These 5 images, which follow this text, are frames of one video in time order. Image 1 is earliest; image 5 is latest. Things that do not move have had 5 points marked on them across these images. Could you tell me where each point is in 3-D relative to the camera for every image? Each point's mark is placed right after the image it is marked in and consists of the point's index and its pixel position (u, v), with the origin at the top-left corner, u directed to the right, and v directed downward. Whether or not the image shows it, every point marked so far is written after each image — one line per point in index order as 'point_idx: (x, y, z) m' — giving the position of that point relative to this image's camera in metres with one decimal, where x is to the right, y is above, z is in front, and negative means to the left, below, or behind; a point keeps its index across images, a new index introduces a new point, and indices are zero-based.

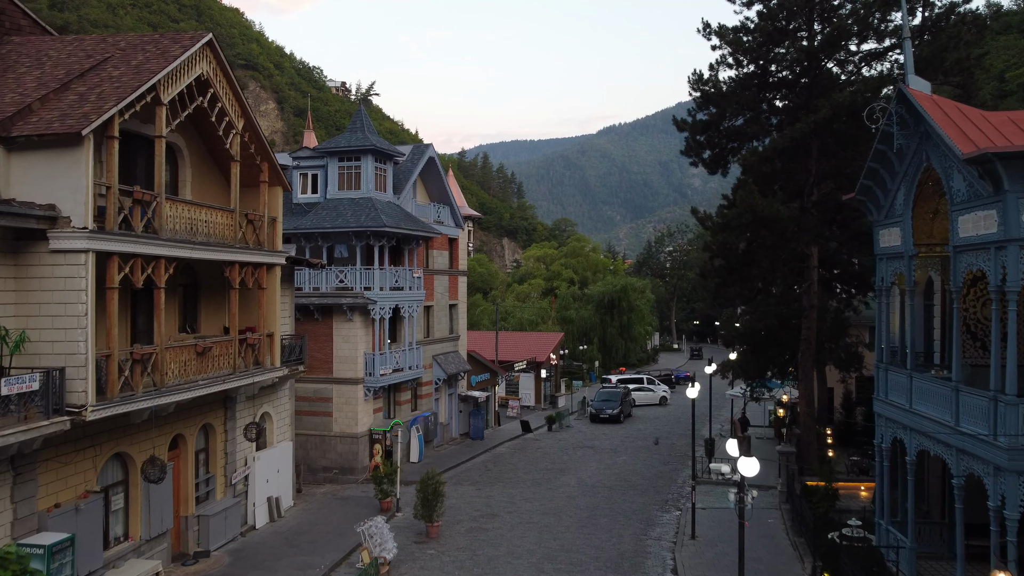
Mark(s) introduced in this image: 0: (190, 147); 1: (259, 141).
0: (-5.1, +2.2, +12.3) m
1: (-4.2, +2.4, +12.8) m
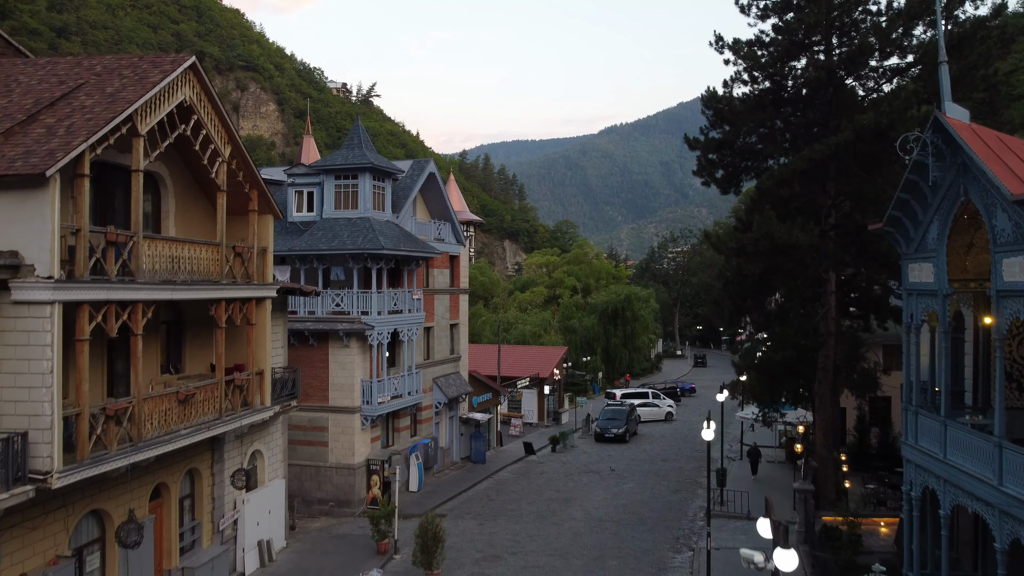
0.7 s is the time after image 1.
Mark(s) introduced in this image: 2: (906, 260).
0: (-5.0, +1.7, +11.5) m
1: (-4.1, +1.9, +12.0) m
2: (+6.2, +0.4, +12.2) m
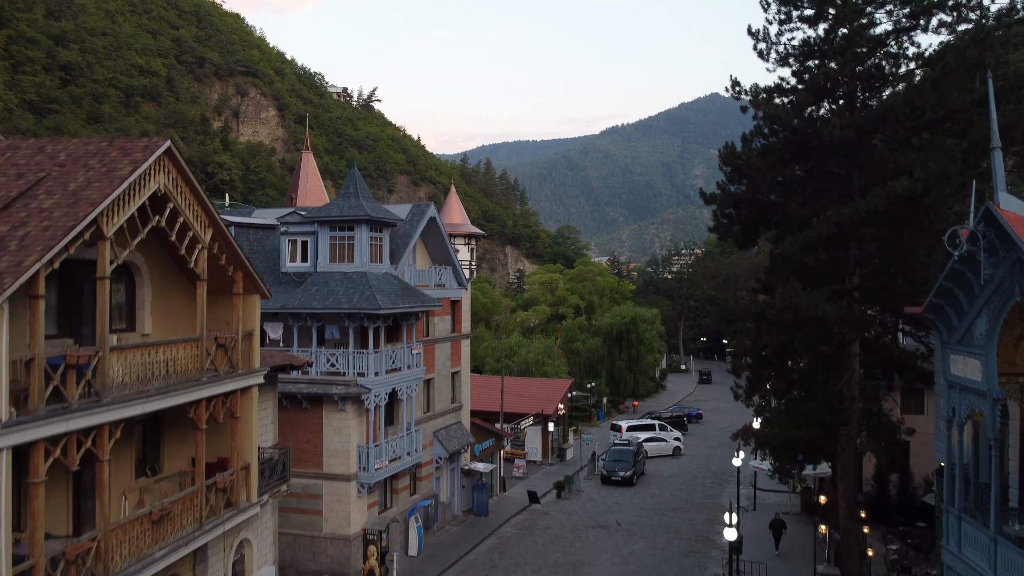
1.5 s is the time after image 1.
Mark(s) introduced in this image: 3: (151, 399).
0: (-4.9, +0.3, +10.6) m
1: (-4.0, +0.5, +11.1) m
2: (+6.3, -0.9, +11.2) m
3: (-4.3, -1.3, +9.3) m
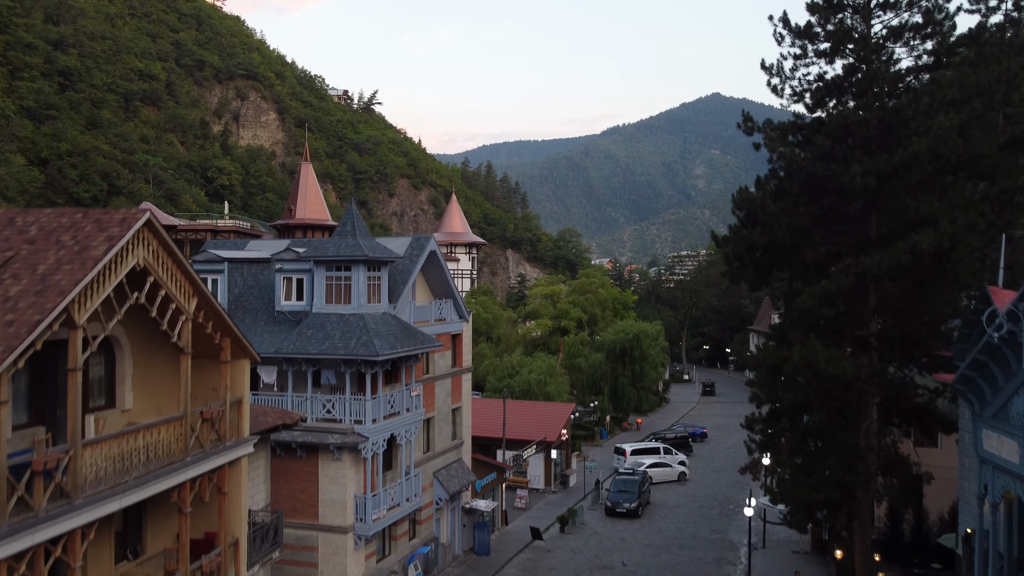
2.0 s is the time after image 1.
0: (-4.9, -0.6, +9.9) m
1: (-4.0, -0.4, +10.4) m
2: (+6.4, -1.8, +10.5) m
3: (-4.3, -2.3, +8.6) m
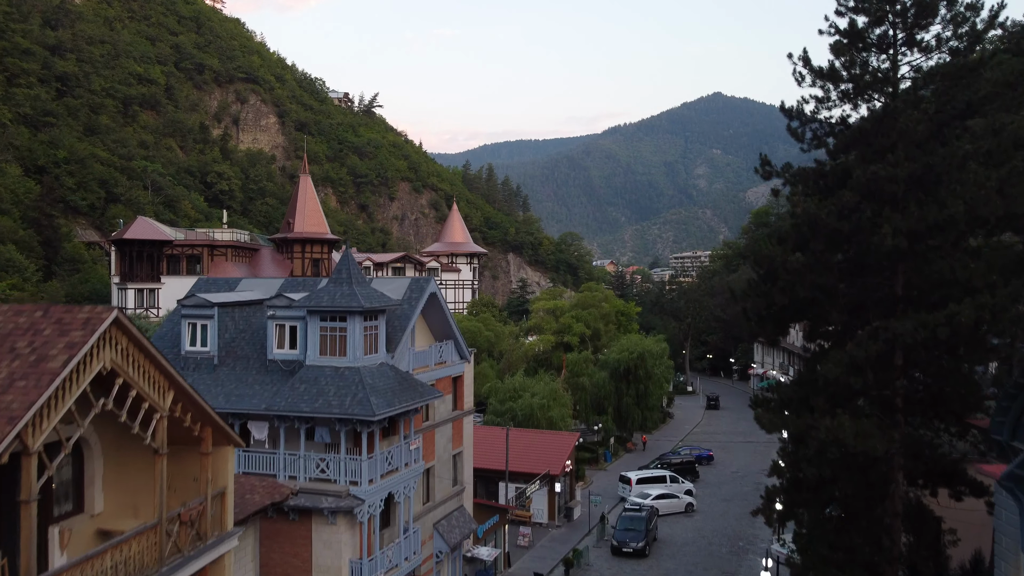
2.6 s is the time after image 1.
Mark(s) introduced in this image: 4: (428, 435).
0: (-4.8, -1.7, +9.0) m
1: (-3.9, -1.5, +9.5) m
2: (+6.4, -2.9, +9.6) m
3: (-4.2, -3.4, +7.8) m
4: (-2.0, -3.6, +18.8) m
